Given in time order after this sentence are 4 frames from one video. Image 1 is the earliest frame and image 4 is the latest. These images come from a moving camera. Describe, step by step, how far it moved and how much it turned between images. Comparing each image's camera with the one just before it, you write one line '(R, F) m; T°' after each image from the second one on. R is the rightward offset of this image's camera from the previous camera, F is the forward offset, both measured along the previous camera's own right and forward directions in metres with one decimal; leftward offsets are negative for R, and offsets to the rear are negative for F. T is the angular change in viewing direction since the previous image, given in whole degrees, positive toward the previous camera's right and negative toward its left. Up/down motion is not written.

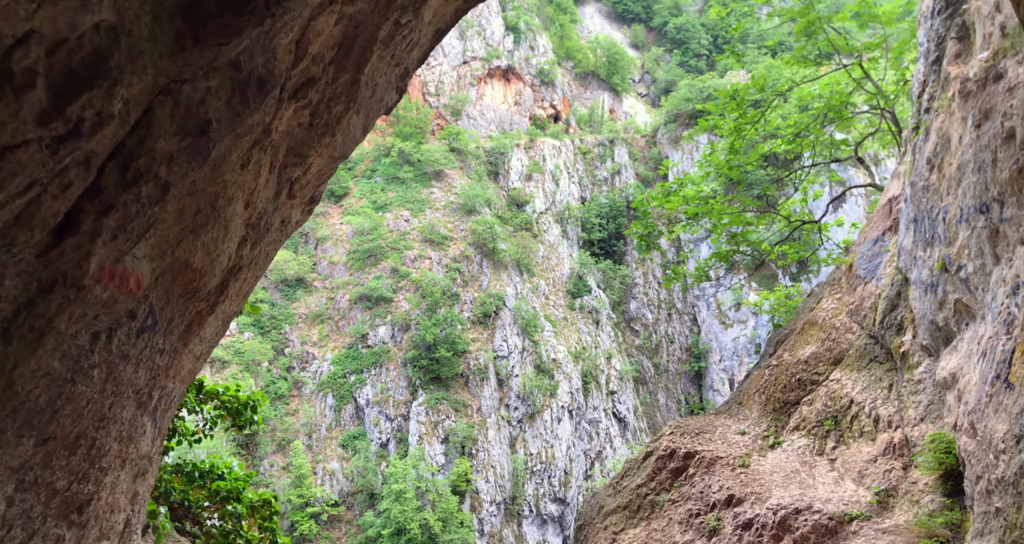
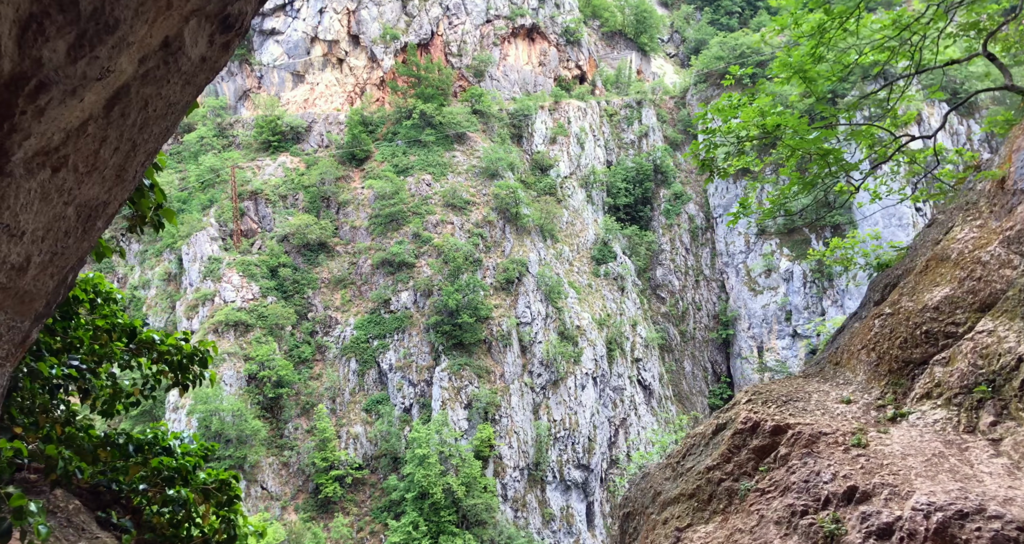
(-0.1, +1.7) m; -1°
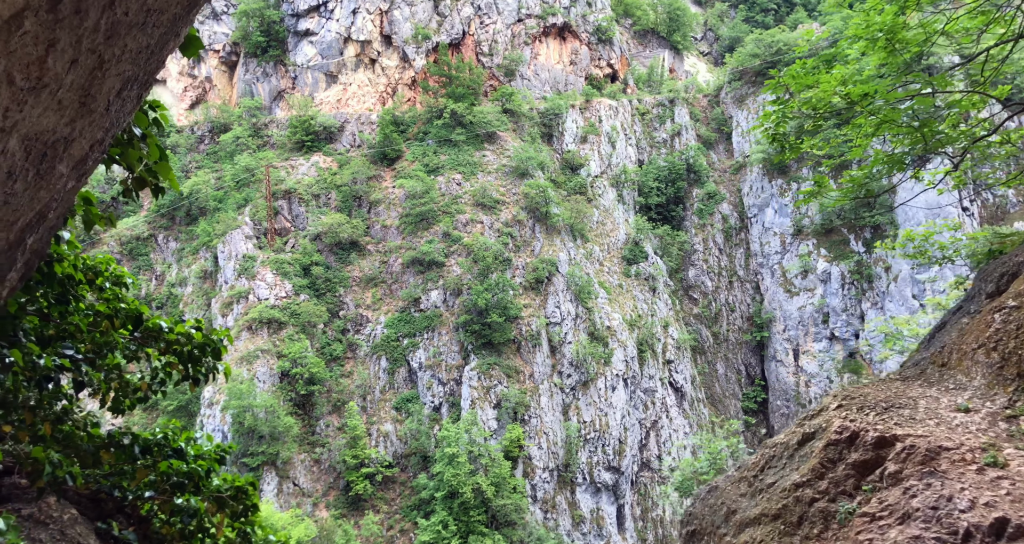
(-0.1, +0.8) m; -2°
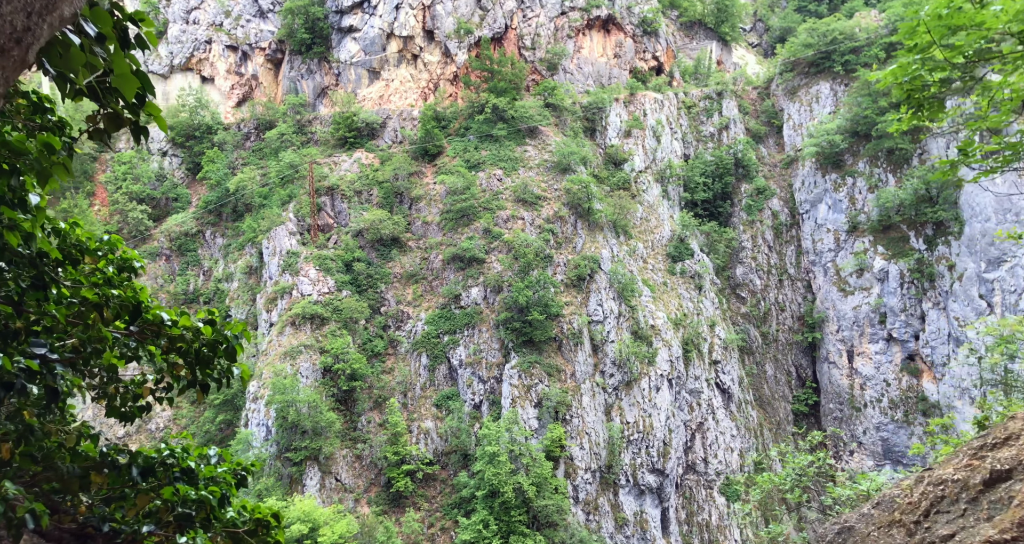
(-0.1, +1.5) m; -2°
